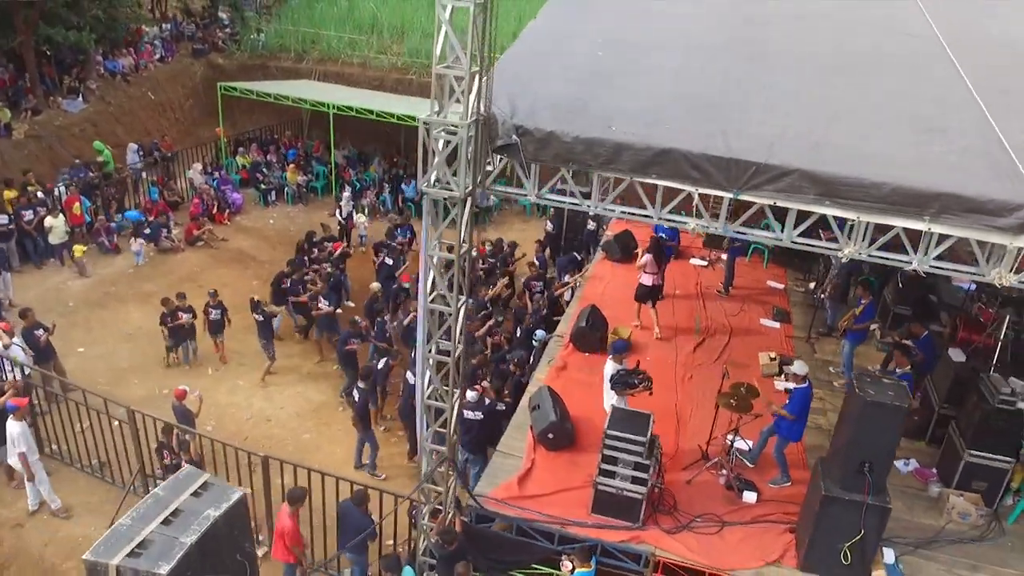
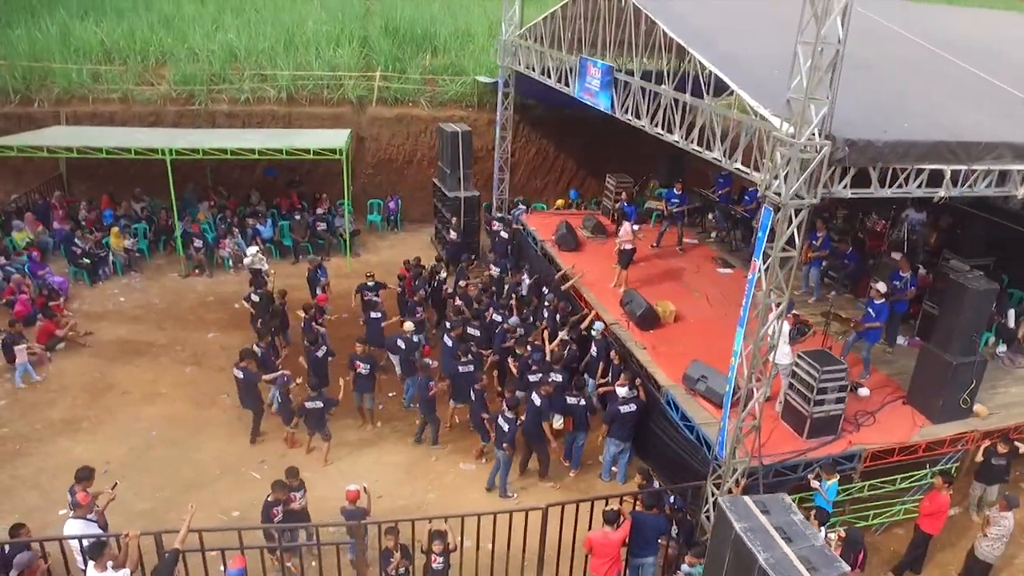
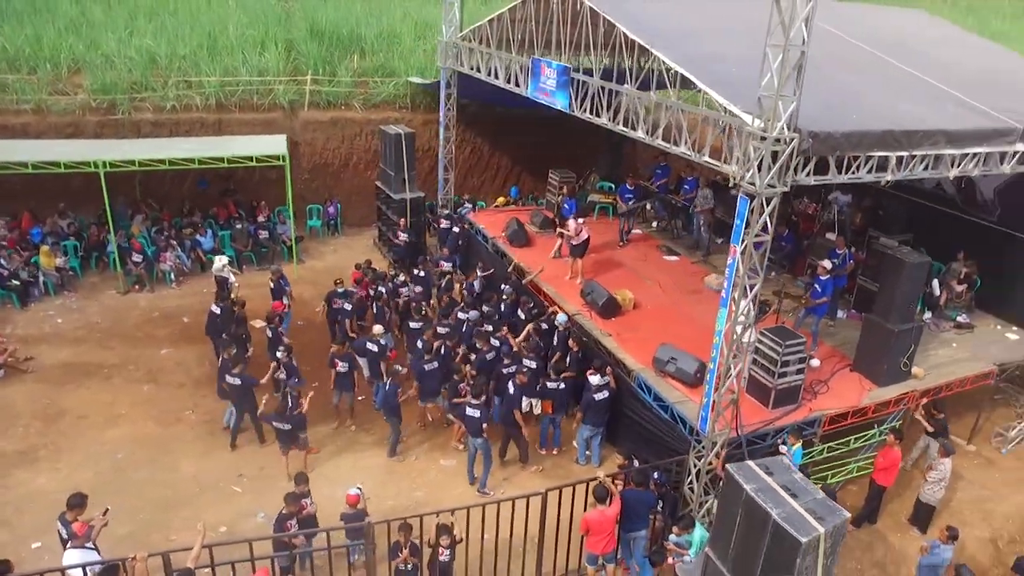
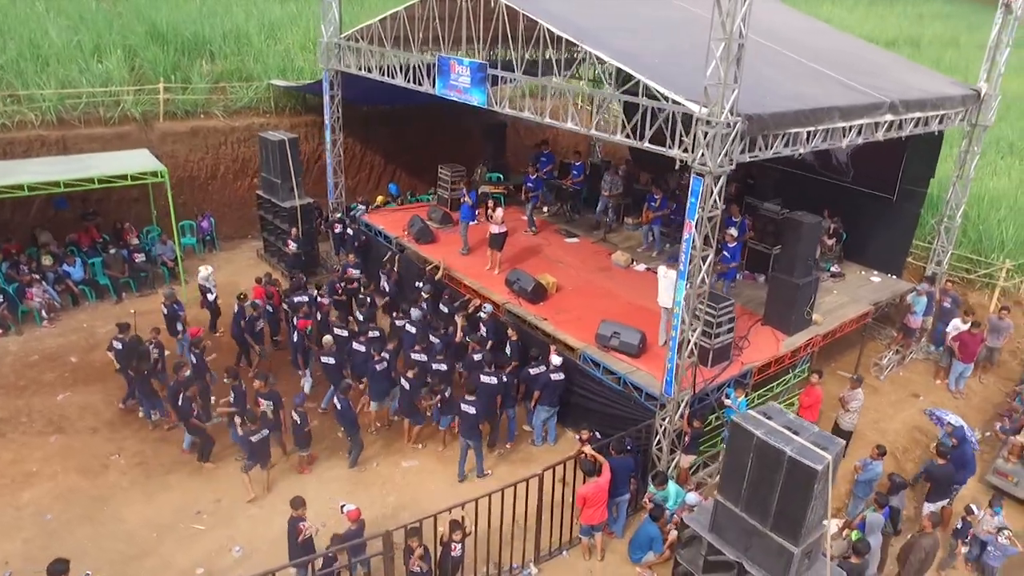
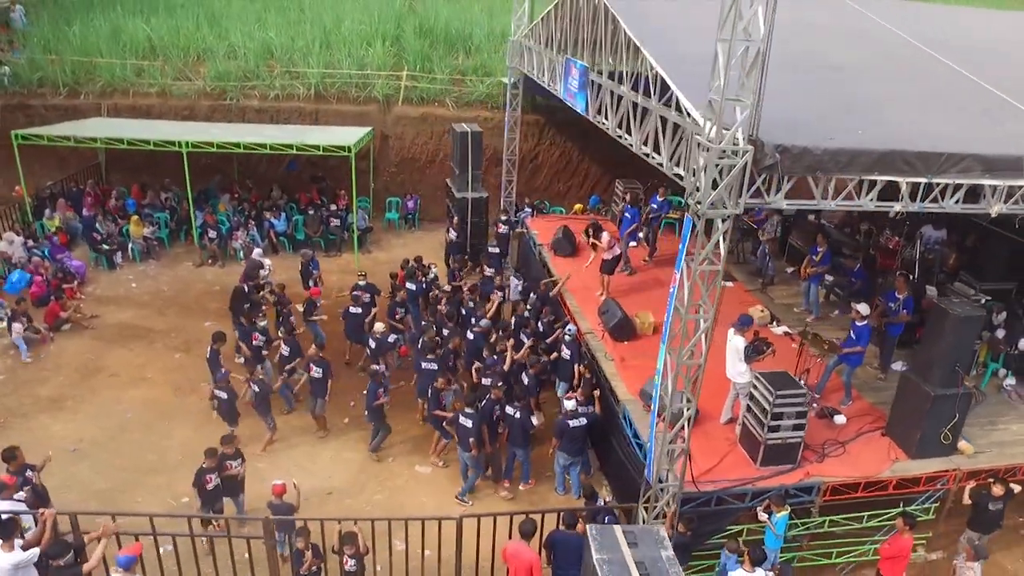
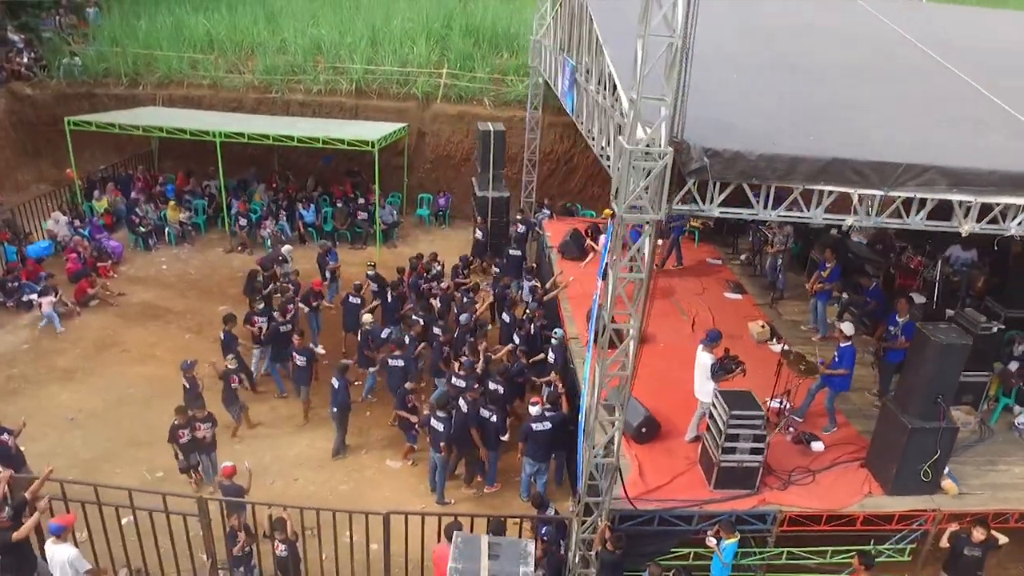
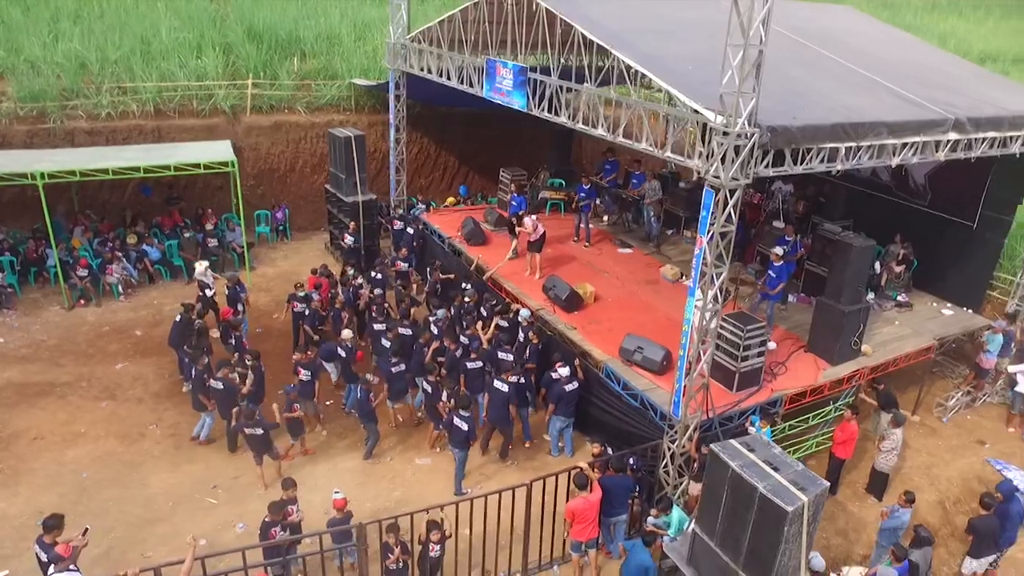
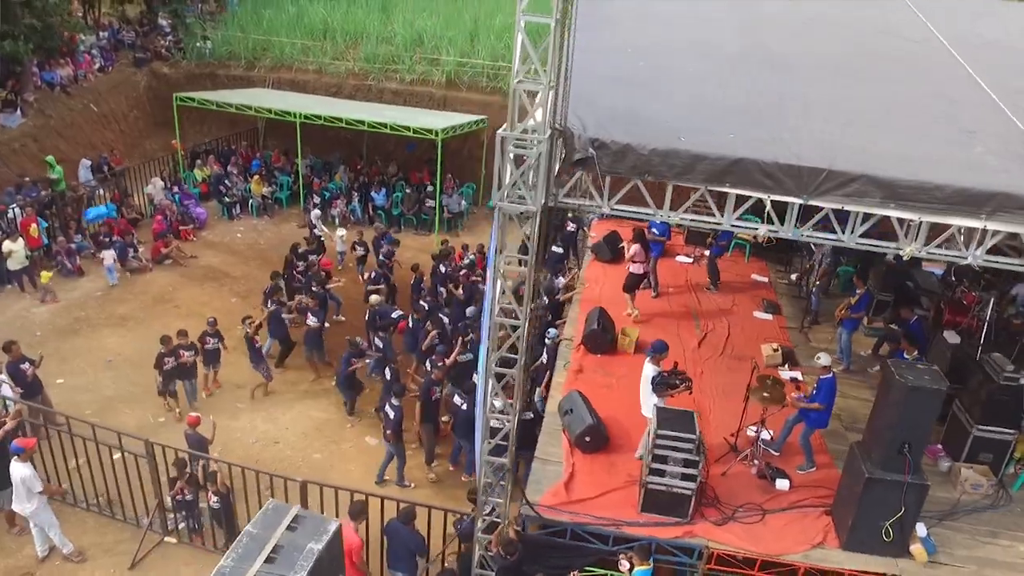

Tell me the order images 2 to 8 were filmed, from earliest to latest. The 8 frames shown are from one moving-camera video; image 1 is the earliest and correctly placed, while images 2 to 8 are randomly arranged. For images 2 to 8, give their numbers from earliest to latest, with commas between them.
8, 6, 5, 2, 3, 7, 4
